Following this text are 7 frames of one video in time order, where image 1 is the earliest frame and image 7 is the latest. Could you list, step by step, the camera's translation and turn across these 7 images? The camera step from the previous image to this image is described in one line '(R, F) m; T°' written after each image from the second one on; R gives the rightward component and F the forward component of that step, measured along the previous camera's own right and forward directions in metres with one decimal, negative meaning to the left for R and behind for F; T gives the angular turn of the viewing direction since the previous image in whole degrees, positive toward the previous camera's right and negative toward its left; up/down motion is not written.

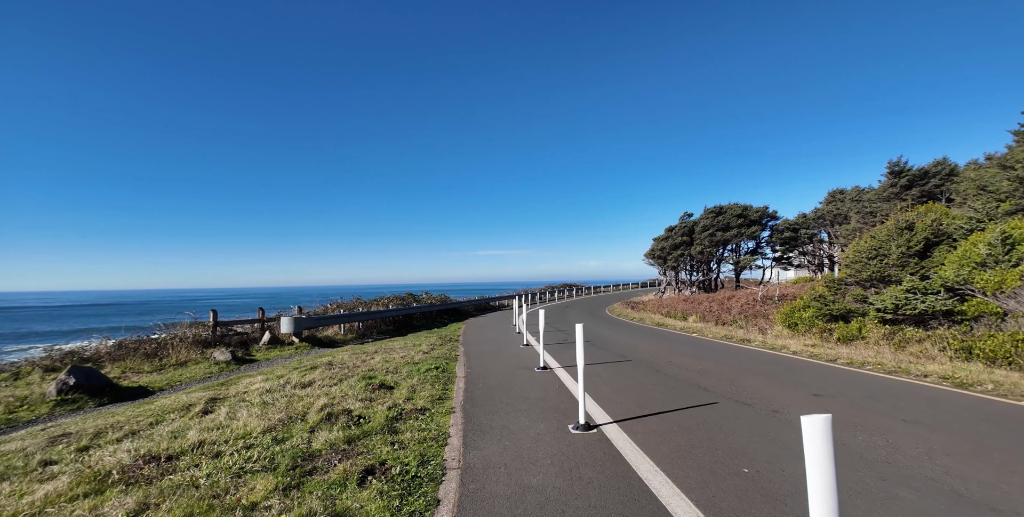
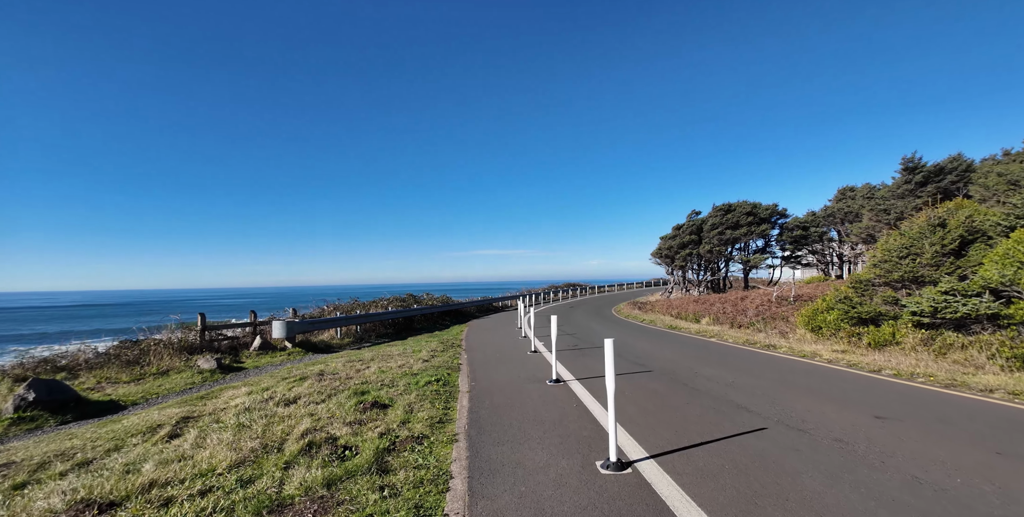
(-0.1, +0.9) m; 0°
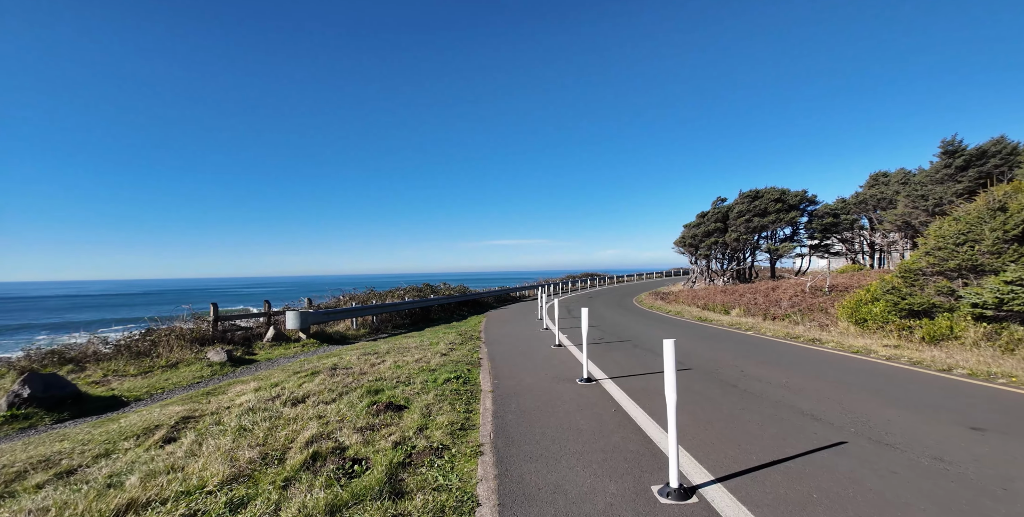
(-0.2, +0.8) m; -2°
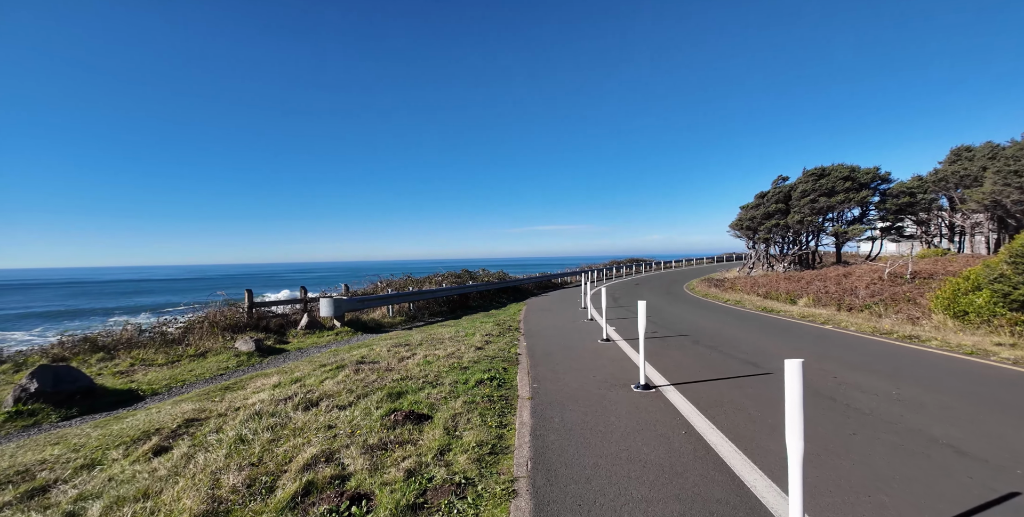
(0.0, +1.1) m; -5°
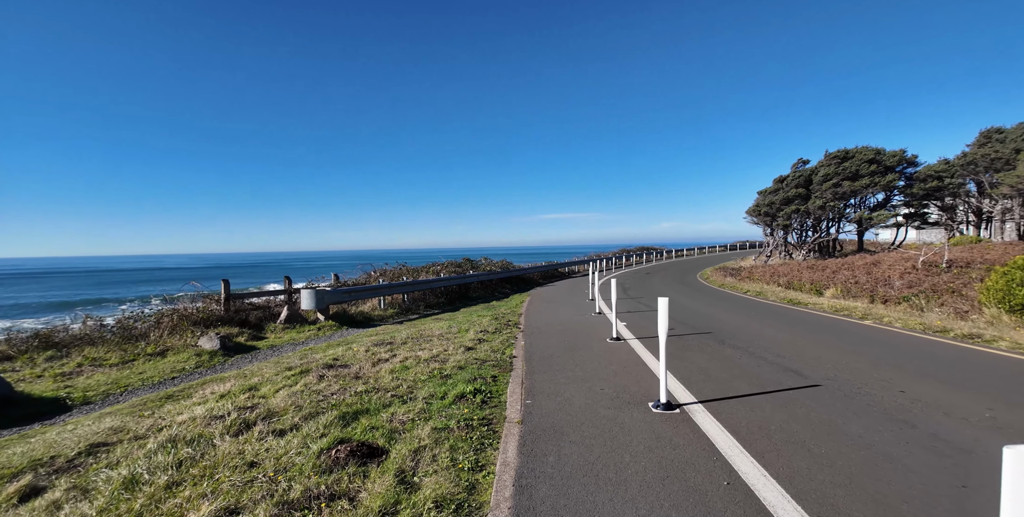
(+0.2, +1.3) m; -1°
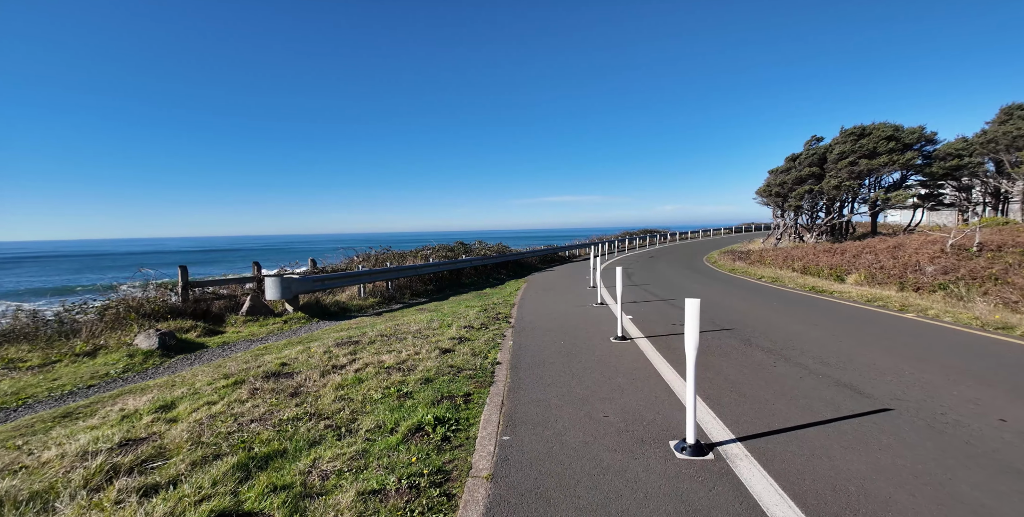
(+0.2, +1.4) m; 0°
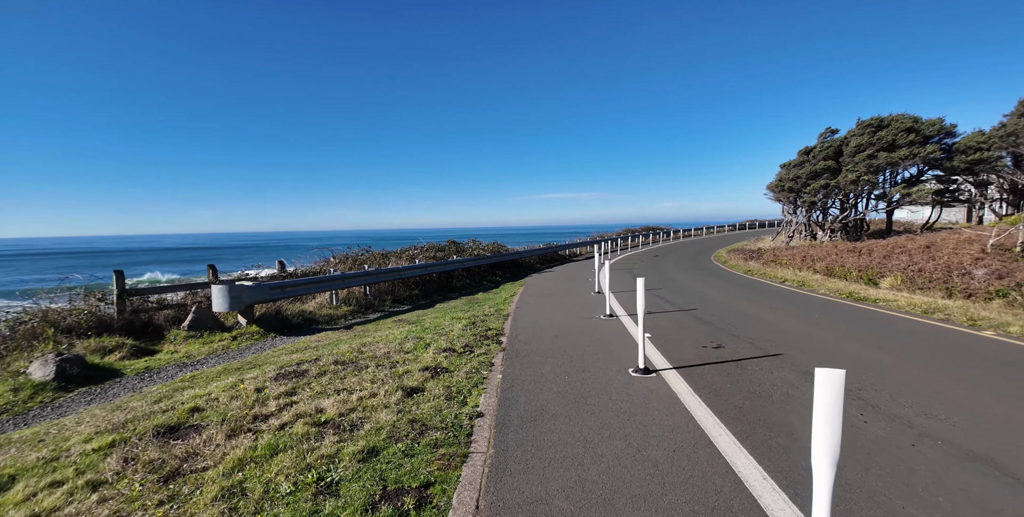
(+0.1, +1.7) m; 0°
